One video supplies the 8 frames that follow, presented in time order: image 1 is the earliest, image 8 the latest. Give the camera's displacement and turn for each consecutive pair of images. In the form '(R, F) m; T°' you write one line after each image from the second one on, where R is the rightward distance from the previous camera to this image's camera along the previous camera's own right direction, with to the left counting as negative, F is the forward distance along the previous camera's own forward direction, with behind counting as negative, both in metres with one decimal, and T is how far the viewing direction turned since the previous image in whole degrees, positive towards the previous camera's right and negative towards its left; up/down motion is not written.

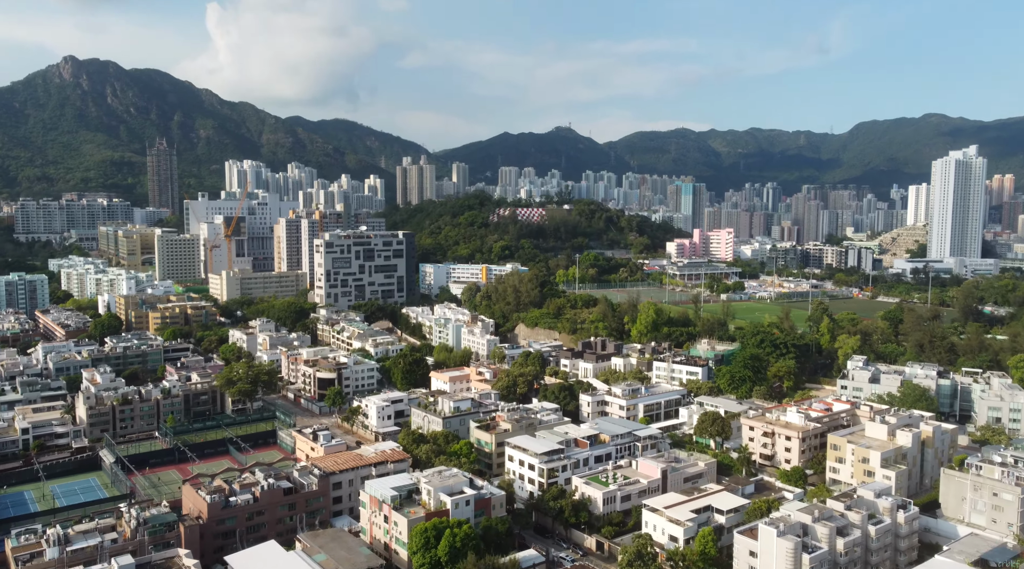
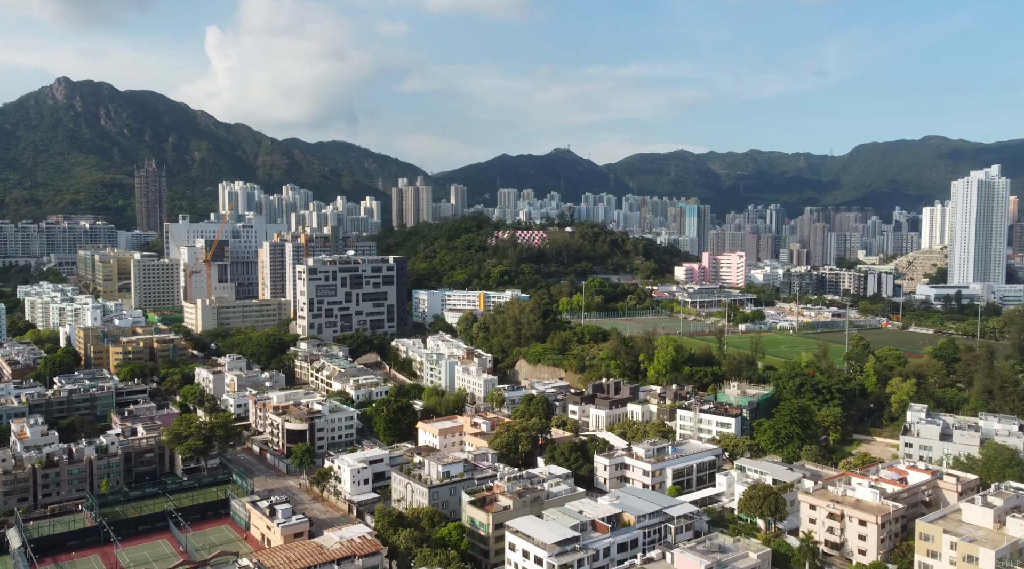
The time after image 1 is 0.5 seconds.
(-0.1, +6.2) m; 0°
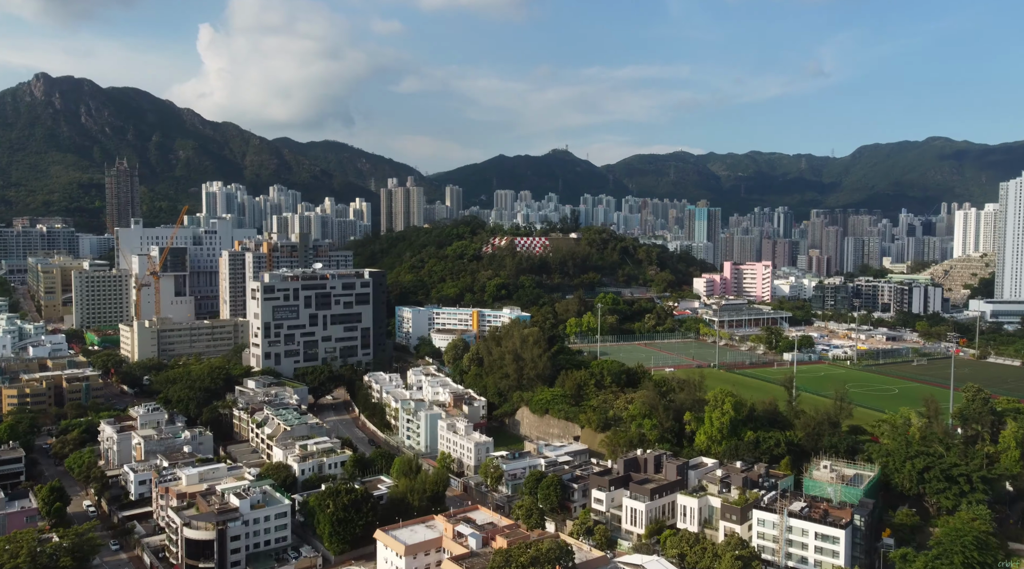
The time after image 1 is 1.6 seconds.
(-0.2, +12.2) m; 0°
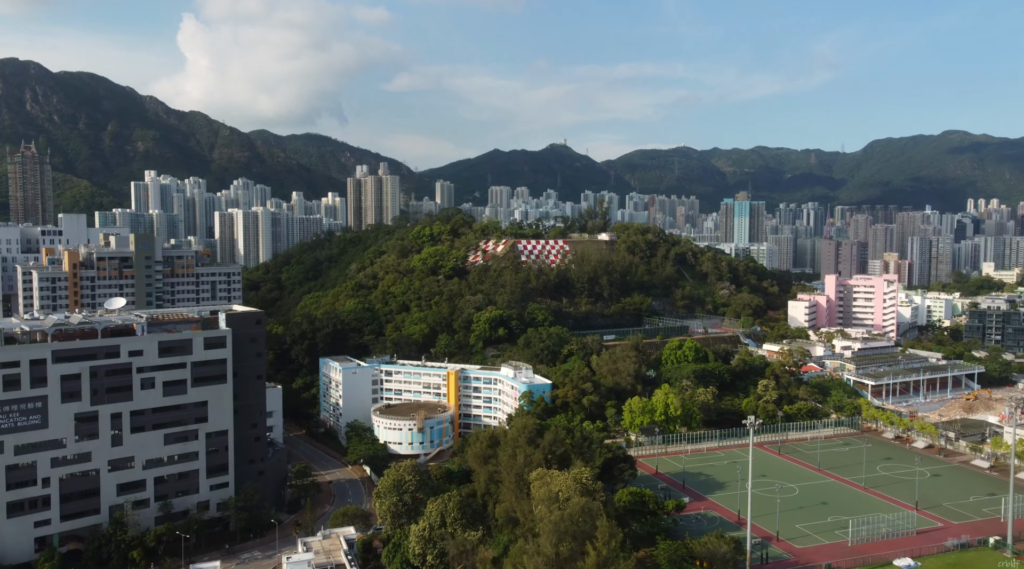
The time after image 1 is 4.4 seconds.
(-0.5, +32.4) m; 0°
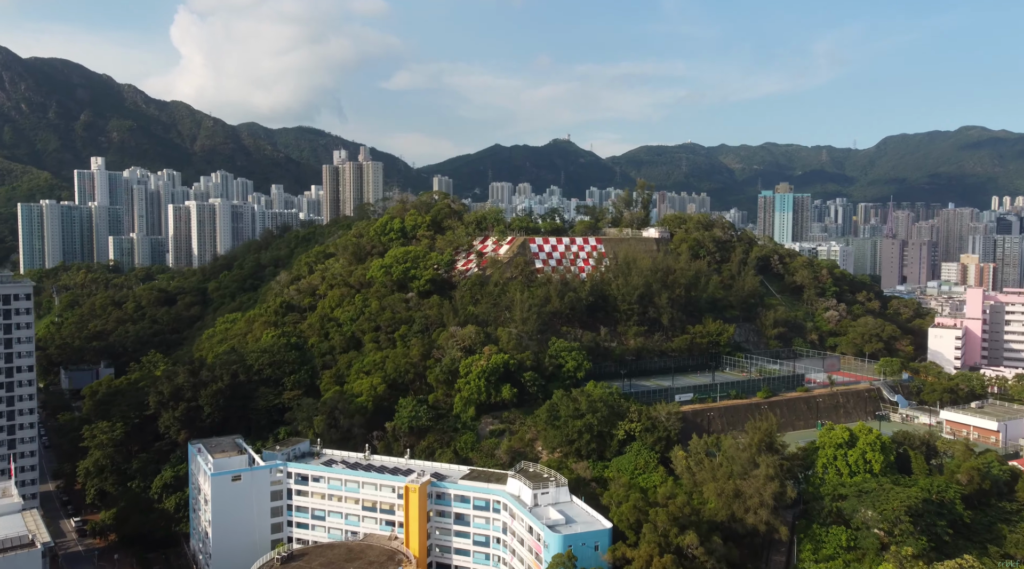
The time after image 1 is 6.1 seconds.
(-0.5, +20.4) m; 0°
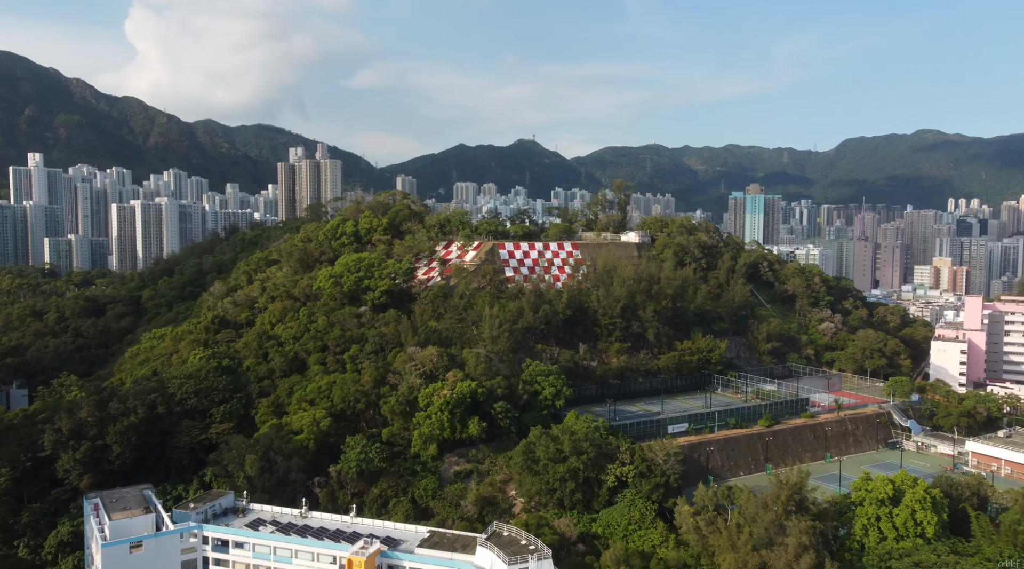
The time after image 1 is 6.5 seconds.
(-0.1, +4.4) m; +3°
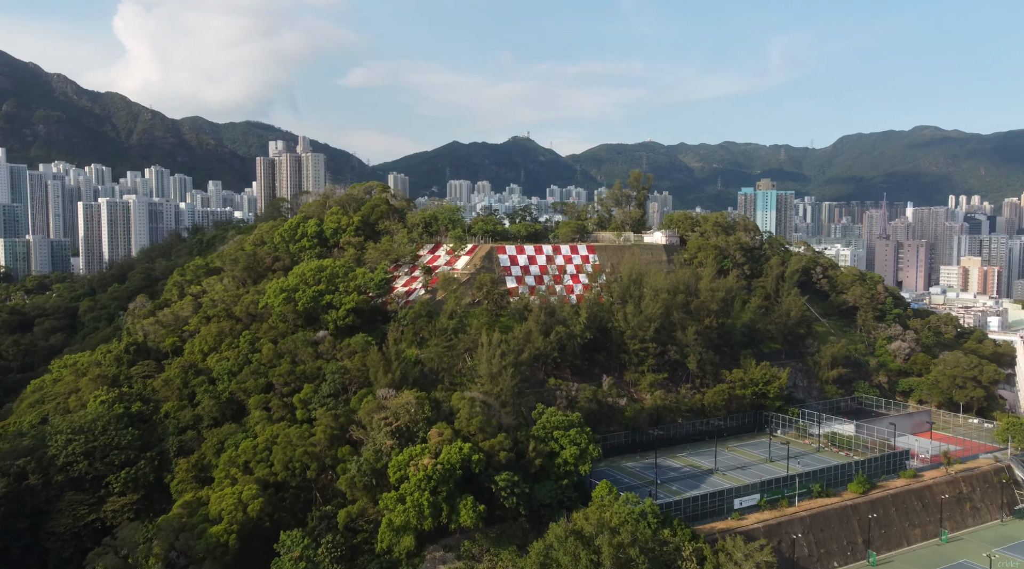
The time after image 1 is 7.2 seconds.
(-0.3, +7.5) m; 0°
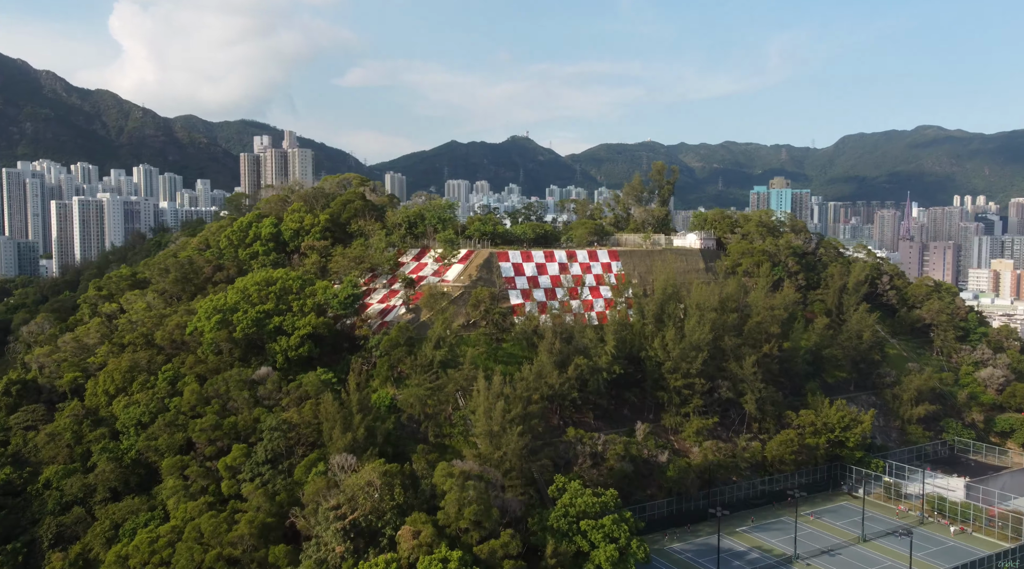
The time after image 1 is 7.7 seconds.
(-0.2, +6.2) m; 0°
